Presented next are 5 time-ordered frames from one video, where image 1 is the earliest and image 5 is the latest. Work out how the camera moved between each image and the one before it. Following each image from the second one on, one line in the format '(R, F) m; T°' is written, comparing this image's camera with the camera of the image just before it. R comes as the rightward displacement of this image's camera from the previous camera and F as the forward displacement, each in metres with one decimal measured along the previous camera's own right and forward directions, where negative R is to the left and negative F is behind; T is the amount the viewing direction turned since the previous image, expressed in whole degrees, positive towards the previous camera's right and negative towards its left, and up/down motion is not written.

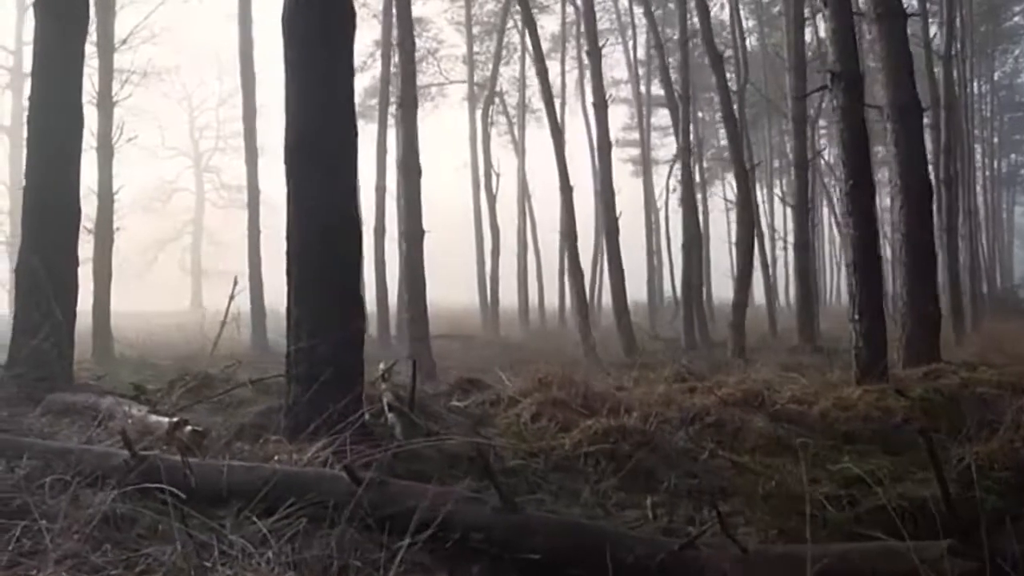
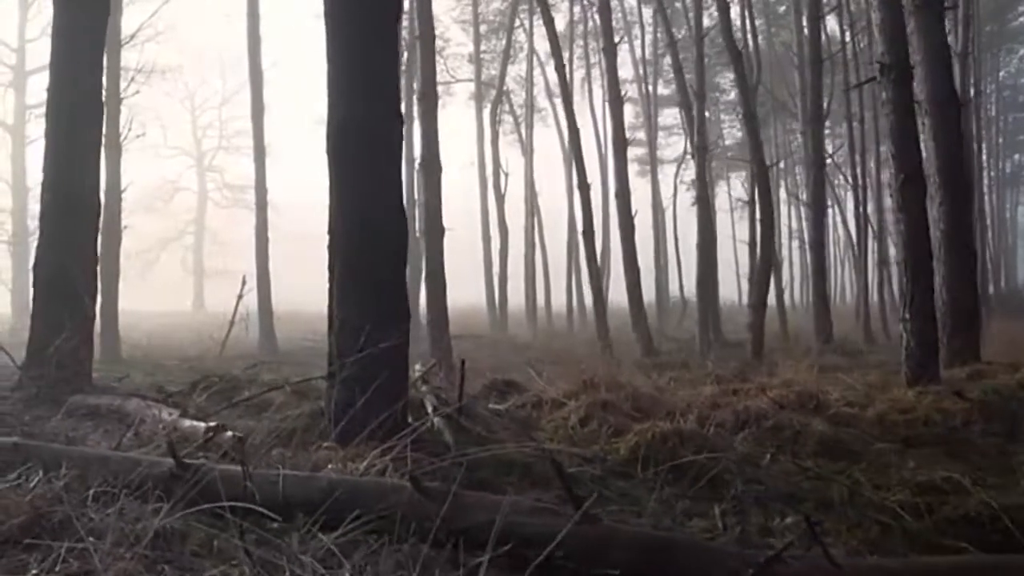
(-0.4, +0.4) m; 0°
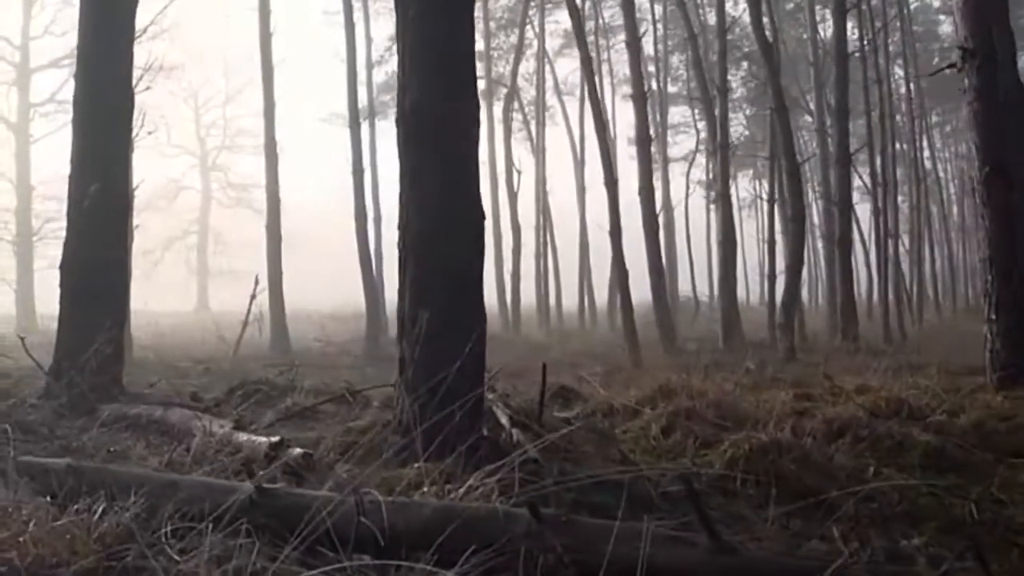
(-0.5, +0.6) m; 0°
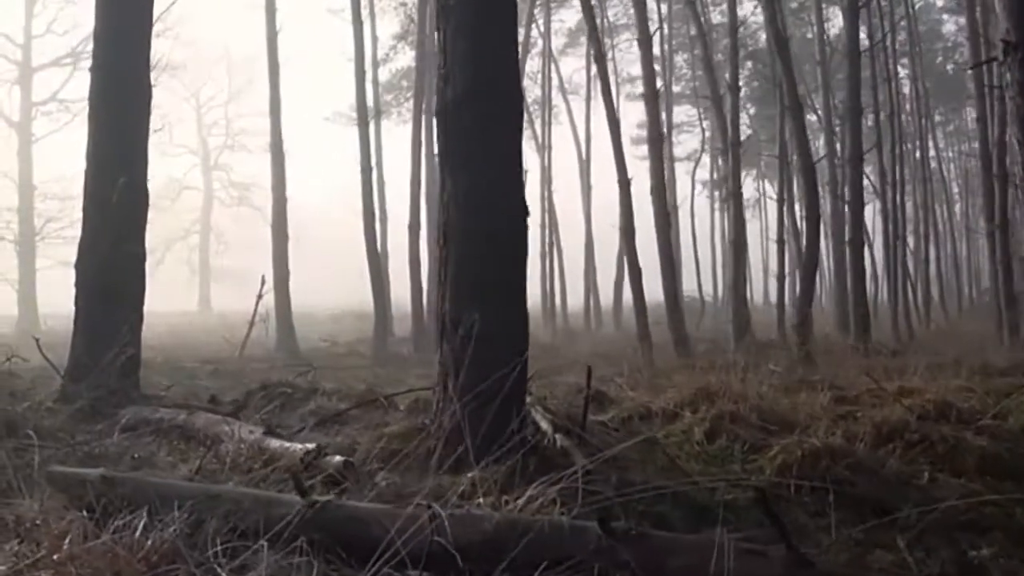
(-0.3, +0.3) m; 0°
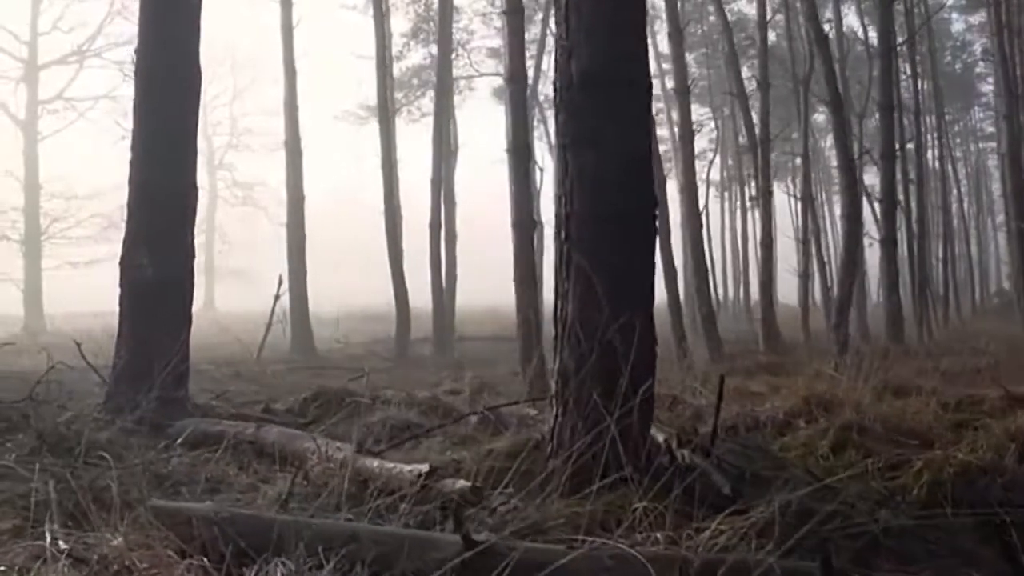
(-0.6, +0.6) m; 0°
